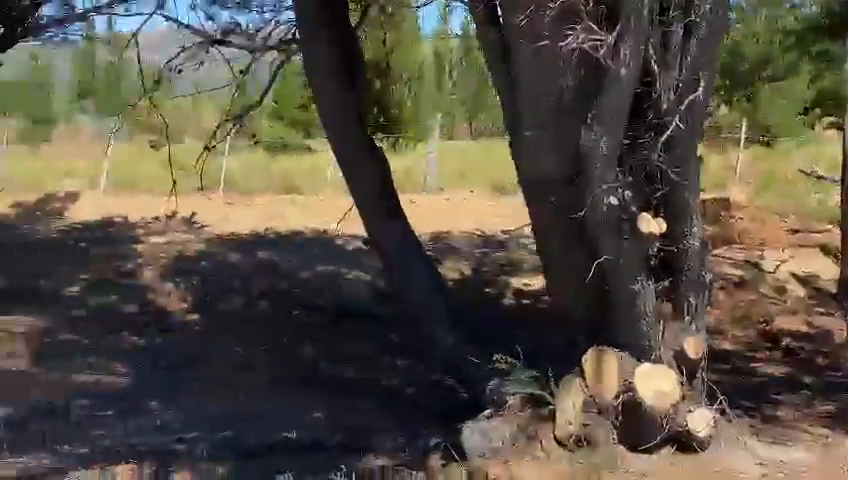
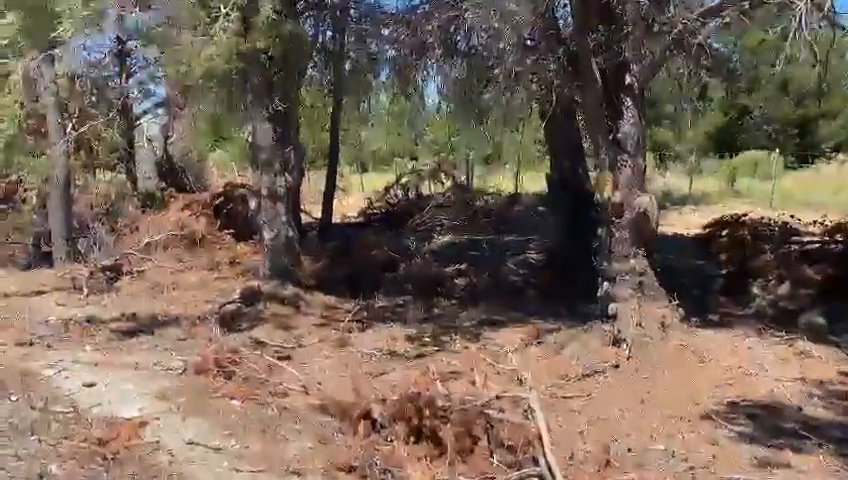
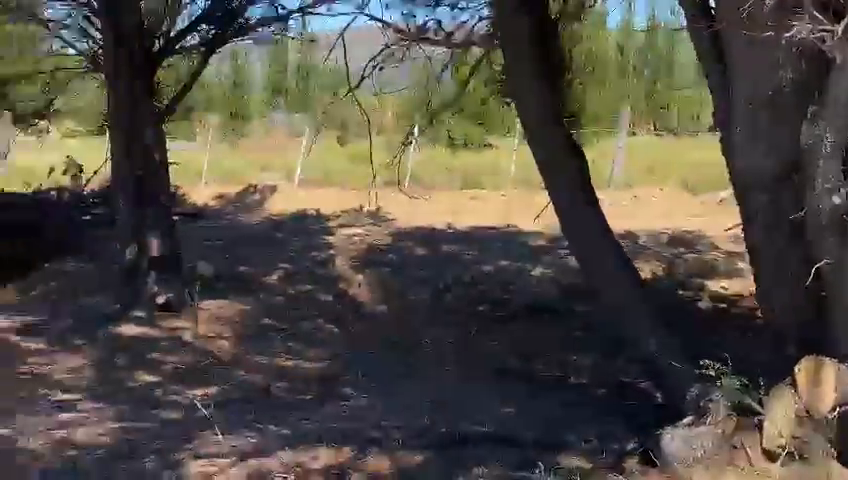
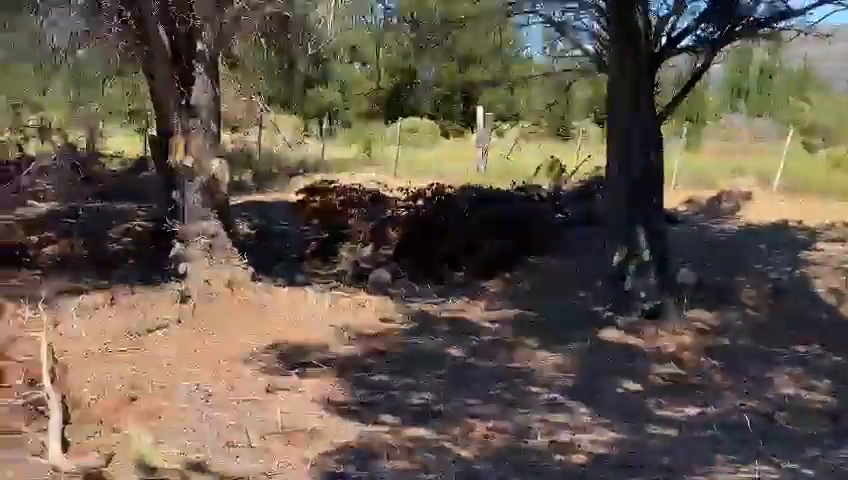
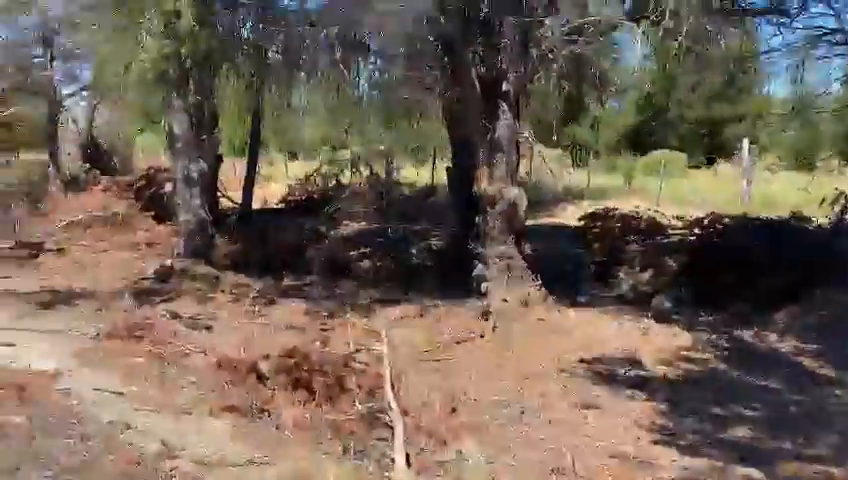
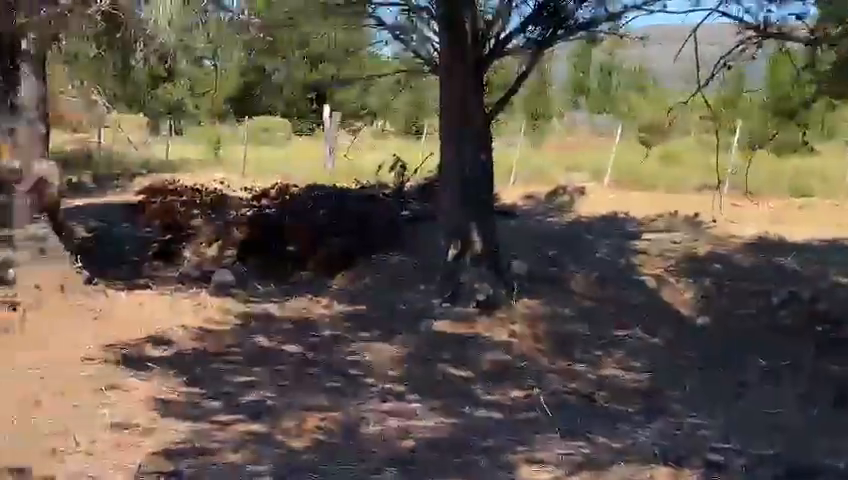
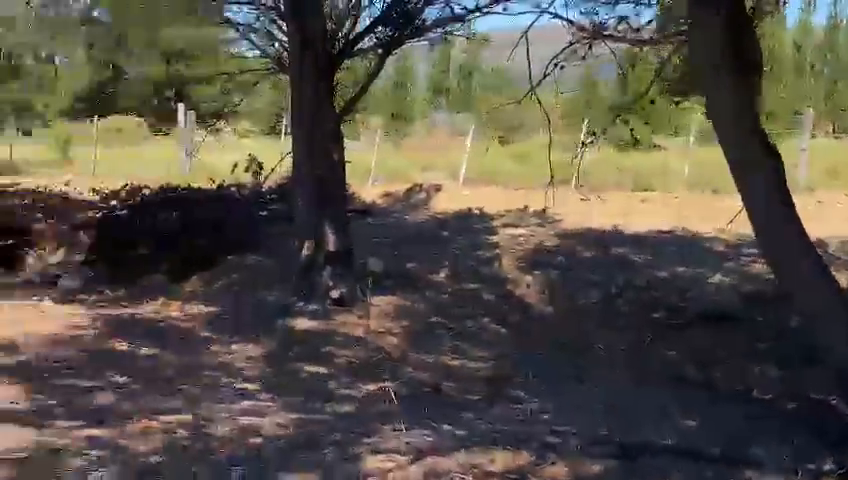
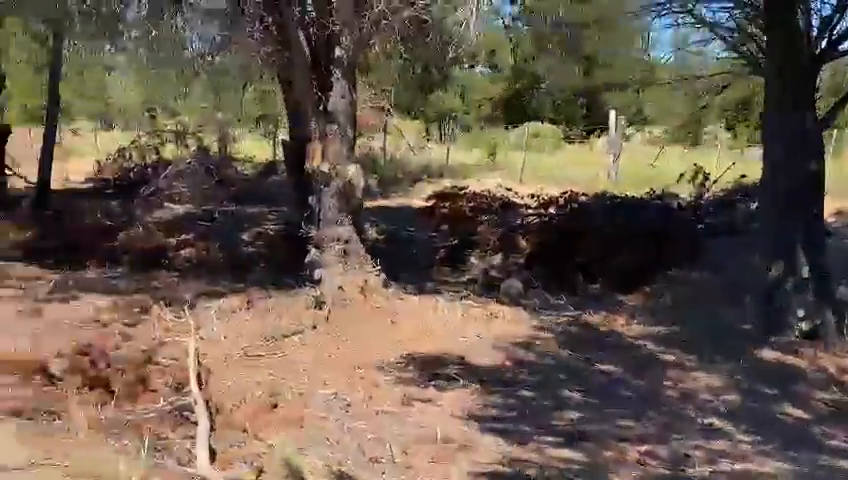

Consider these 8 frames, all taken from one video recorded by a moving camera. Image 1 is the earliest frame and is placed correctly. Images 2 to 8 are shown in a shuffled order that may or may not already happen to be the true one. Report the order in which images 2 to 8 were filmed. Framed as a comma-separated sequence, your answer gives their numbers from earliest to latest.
3, 7, 6, 4, 8, 5, 2
